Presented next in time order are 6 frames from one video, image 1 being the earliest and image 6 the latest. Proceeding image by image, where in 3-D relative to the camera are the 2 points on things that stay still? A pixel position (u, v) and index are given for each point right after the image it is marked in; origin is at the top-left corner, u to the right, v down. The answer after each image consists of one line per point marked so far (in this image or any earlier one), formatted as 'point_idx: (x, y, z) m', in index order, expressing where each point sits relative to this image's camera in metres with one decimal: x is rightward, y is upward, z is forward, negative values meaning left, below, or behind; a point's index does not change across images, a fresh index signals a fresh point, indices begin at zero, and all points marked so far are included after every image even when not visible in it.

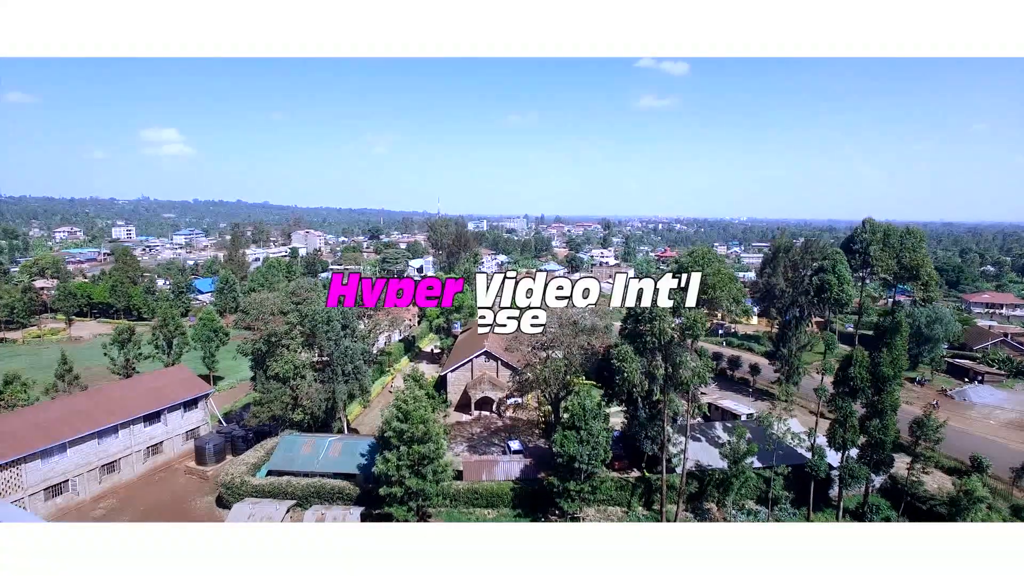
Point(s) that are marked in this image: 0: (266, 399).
0: (-5.6, -2.5, +11.7) m
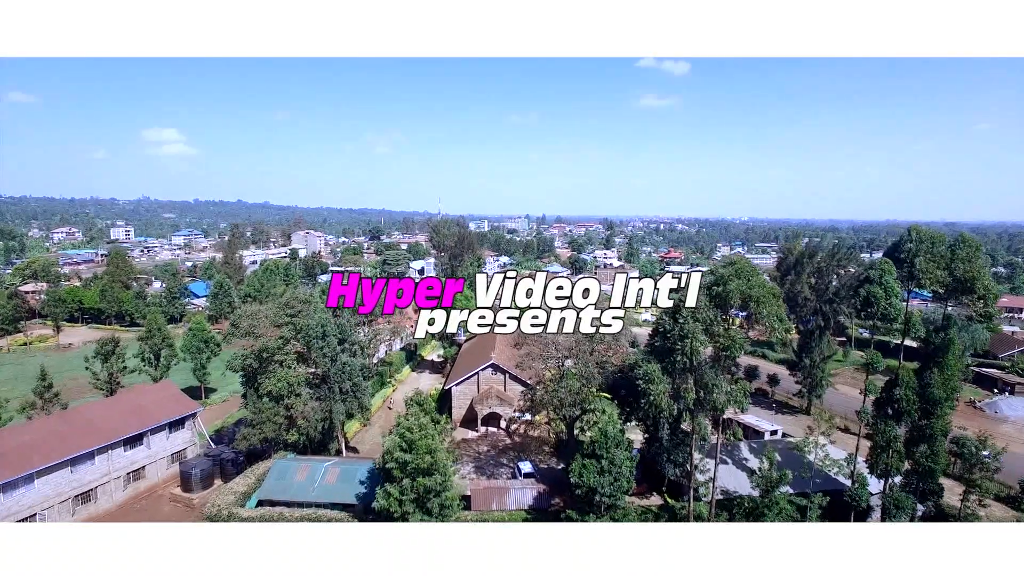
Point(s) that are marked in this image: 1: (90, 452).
0: (-5.4, -2.8, +10.8) m
1: (-7.7, -3.0, +9.3) m
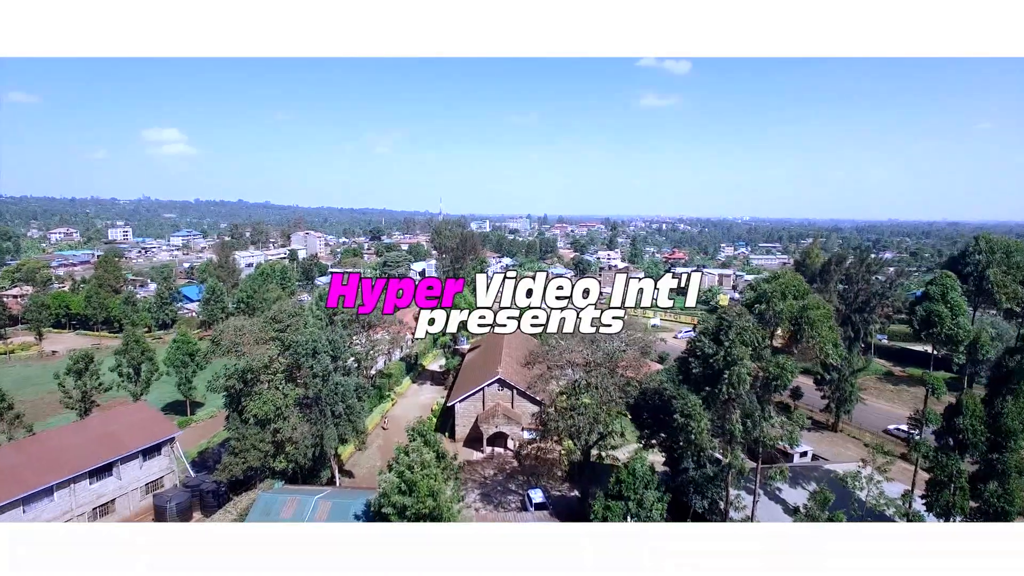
0: (-5.2, -3.0, +9.7) m
1: (-7.5, -3.2, +8.3) m
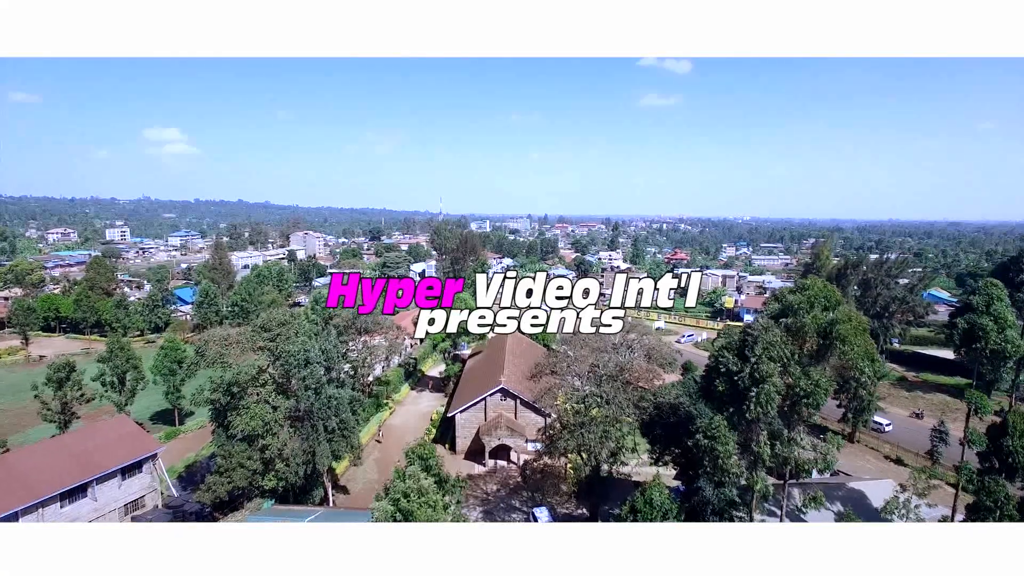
0: (-5.1, -3.1, +9.1) m
1: (-7.4, -3.4, +7.7) m
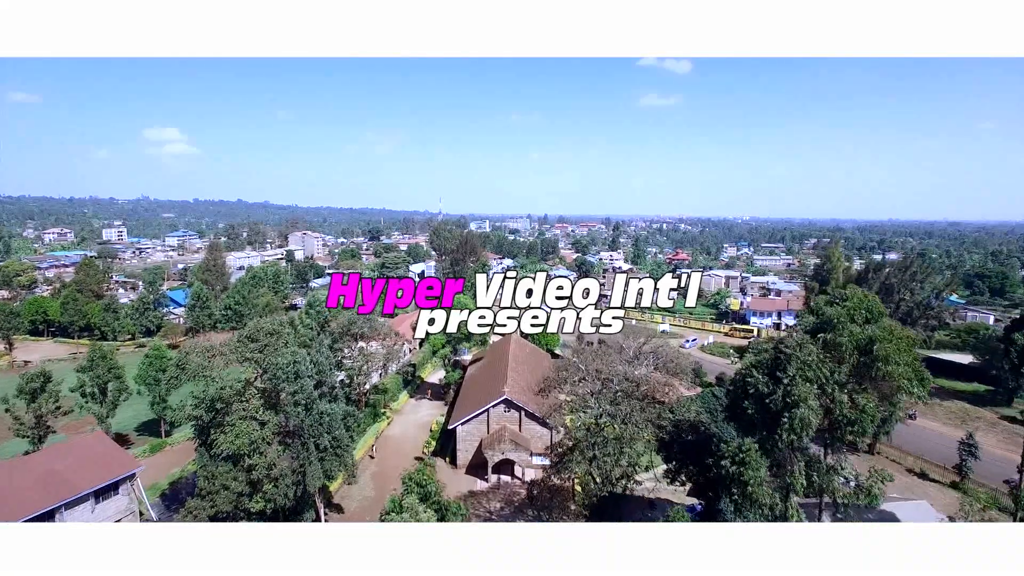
0: (-5.0, -3.3, +8.4) m
1: (-7.3, -3.5, +7.0) m
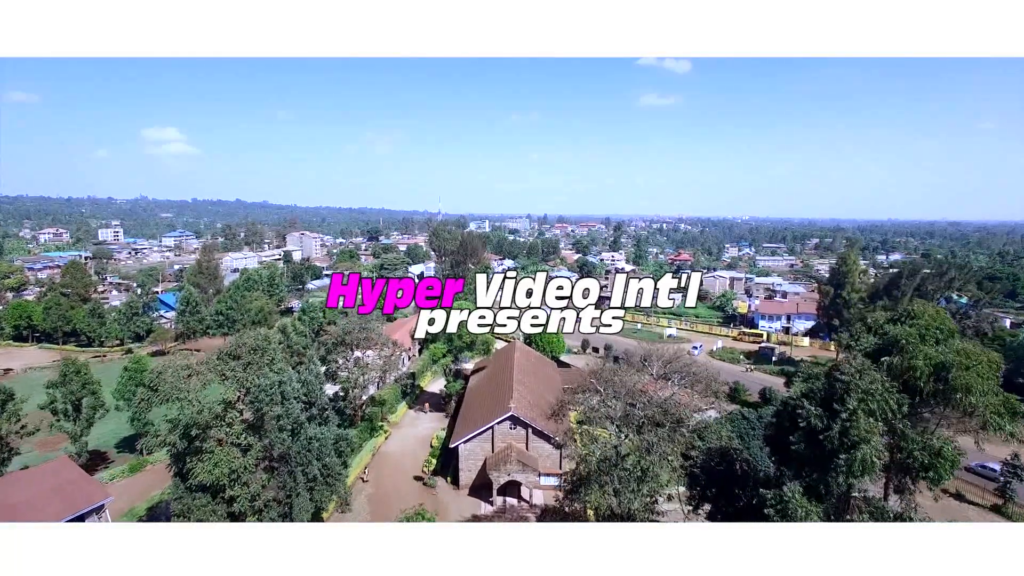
0: (-4.8, -3.4, +7.5) m
1: (-7.1, -3.6, +6.1) m
